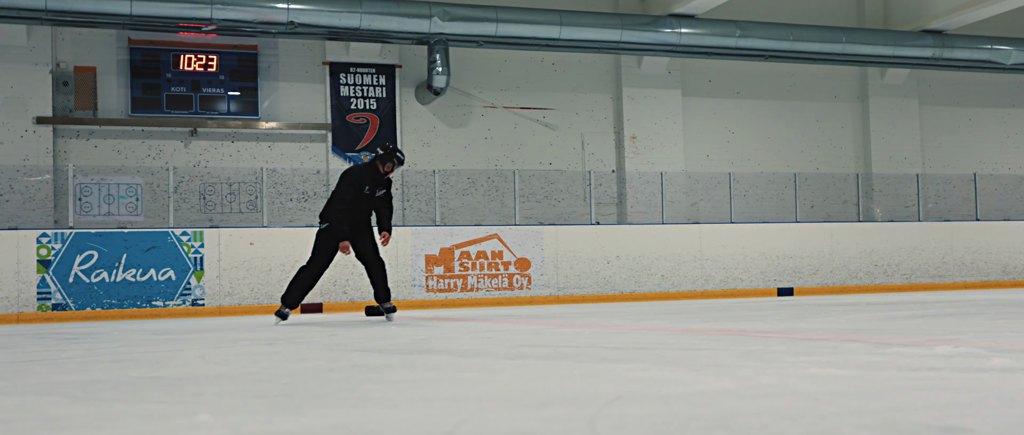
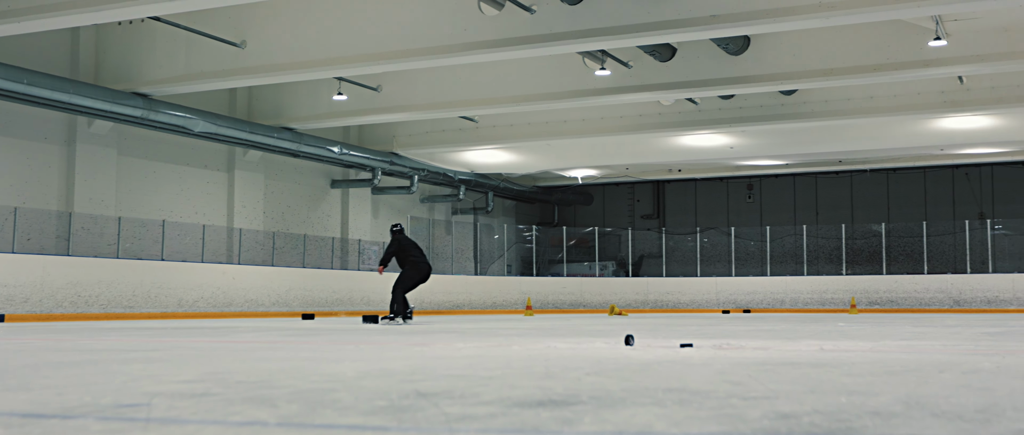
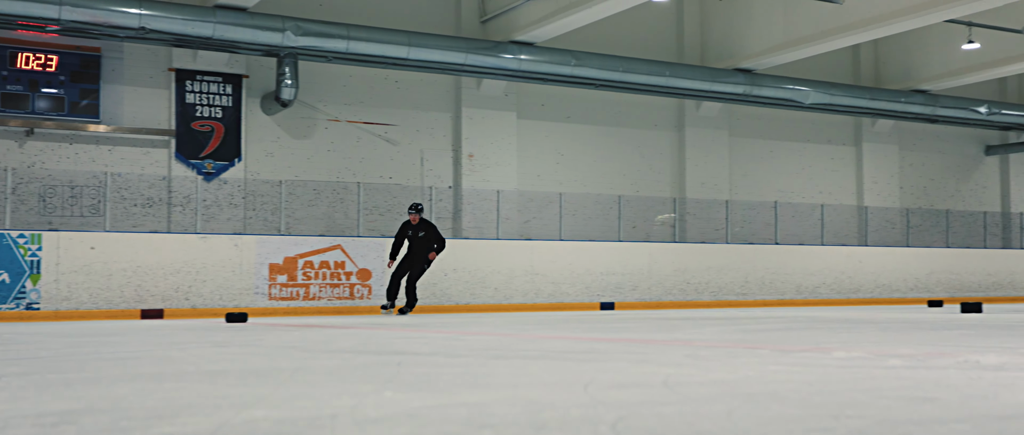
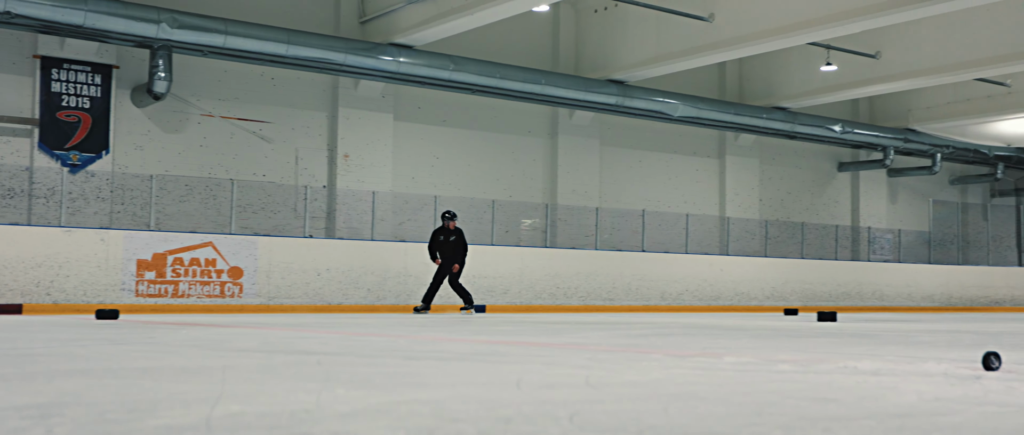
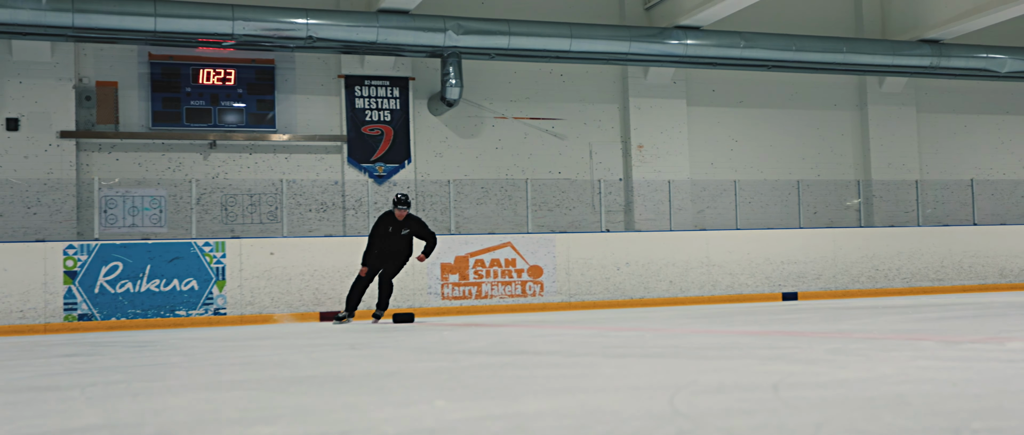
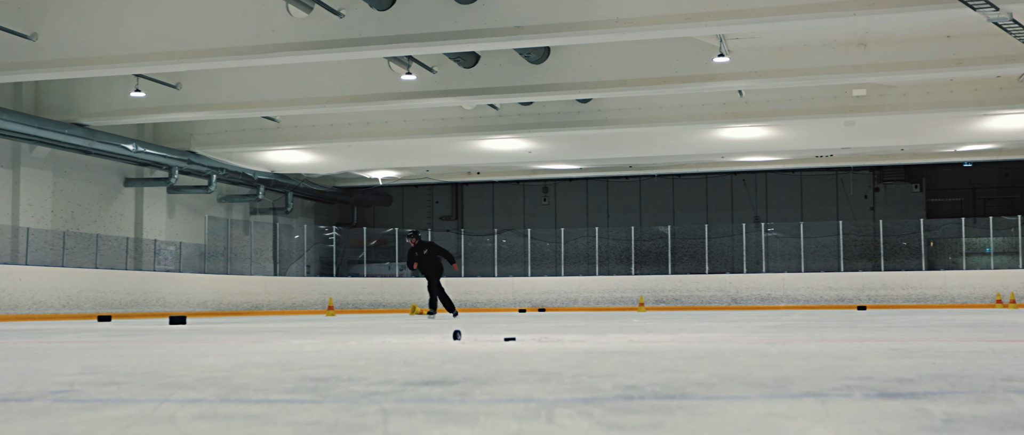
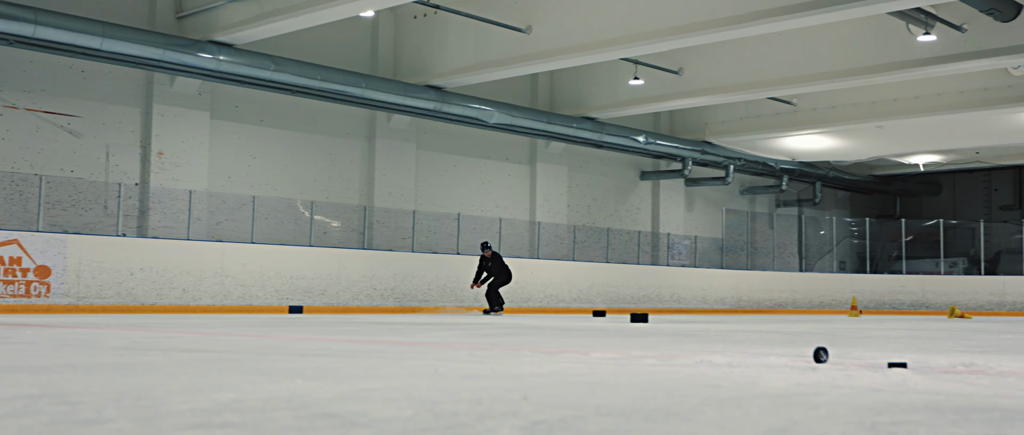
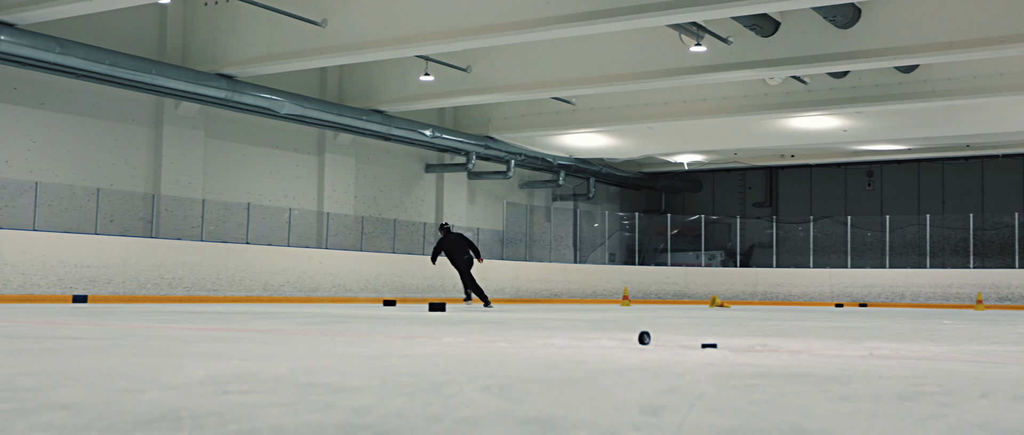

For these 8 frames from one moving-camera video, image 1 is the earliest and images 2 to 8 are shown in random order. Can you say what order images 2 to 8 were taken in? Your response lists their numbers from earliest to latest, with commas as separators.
5, 3, 4, 7, 8, 2, 6
